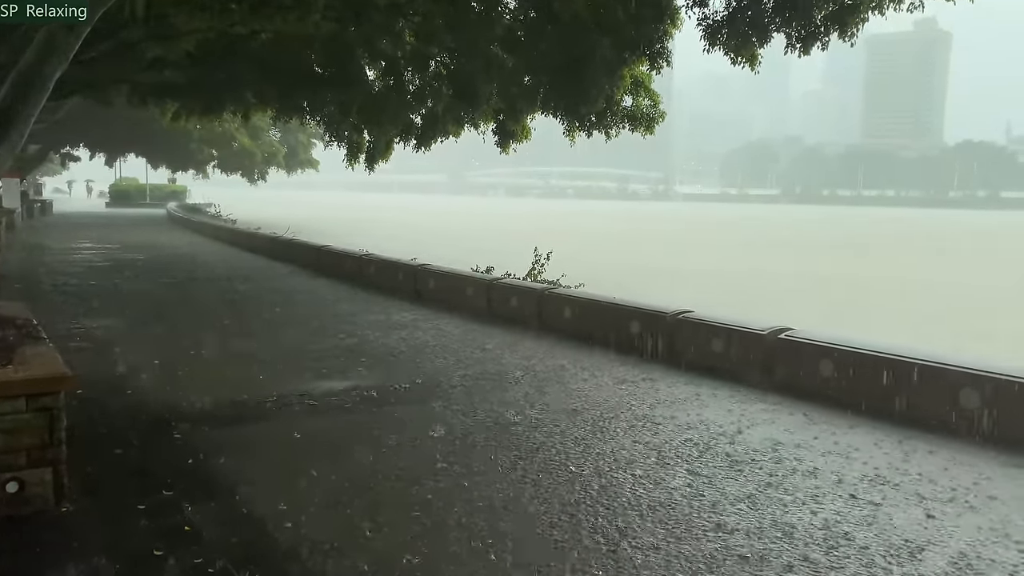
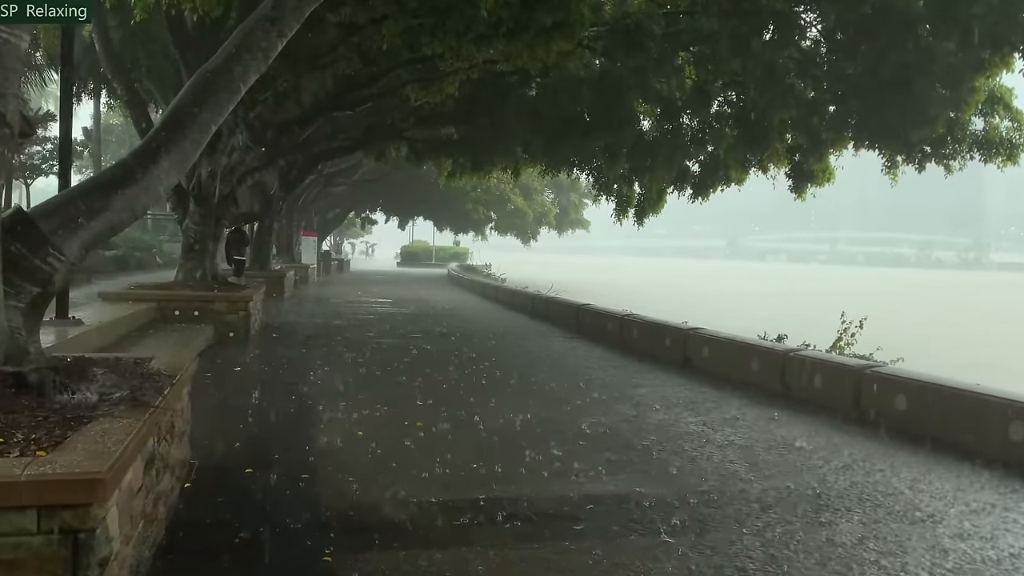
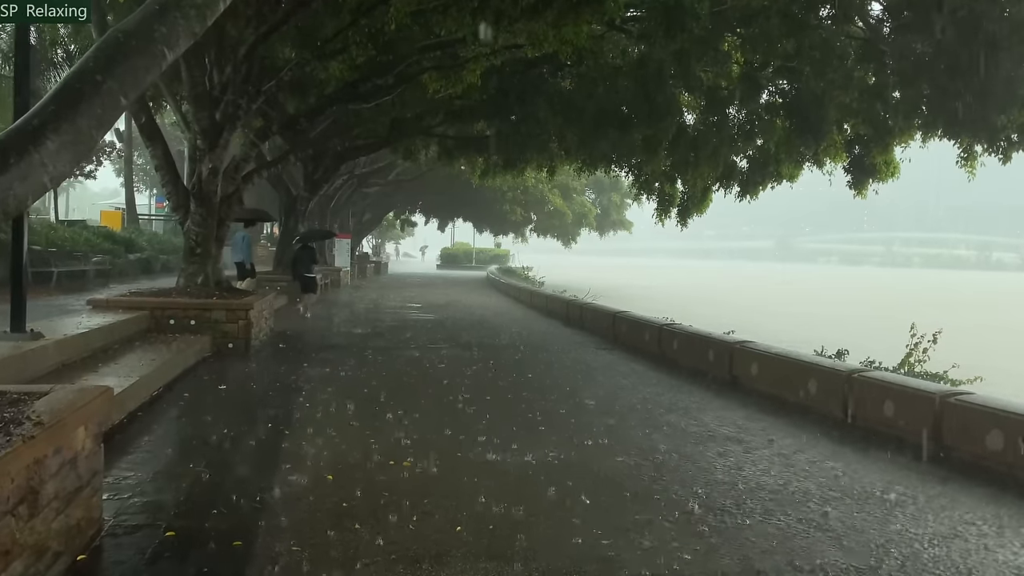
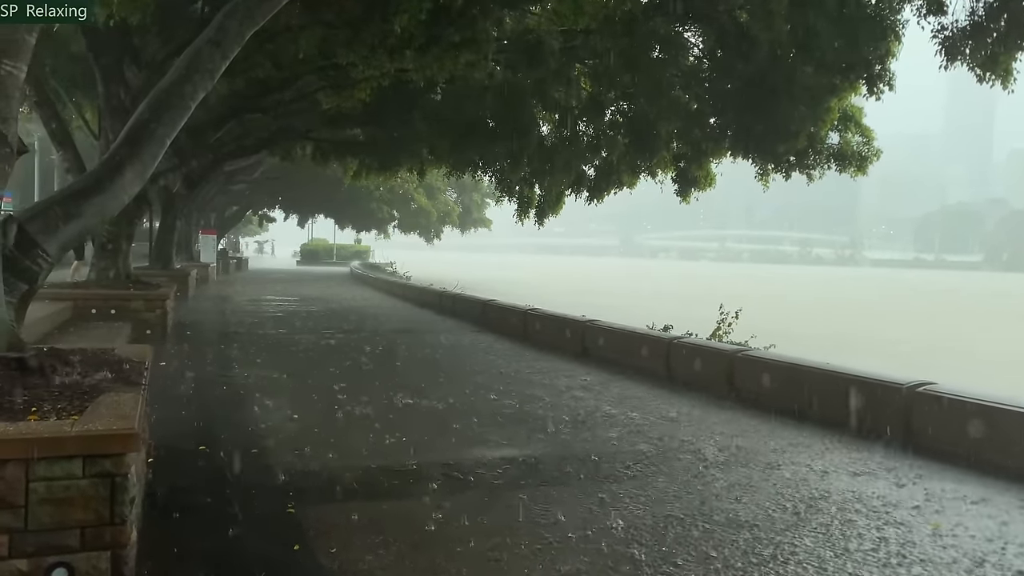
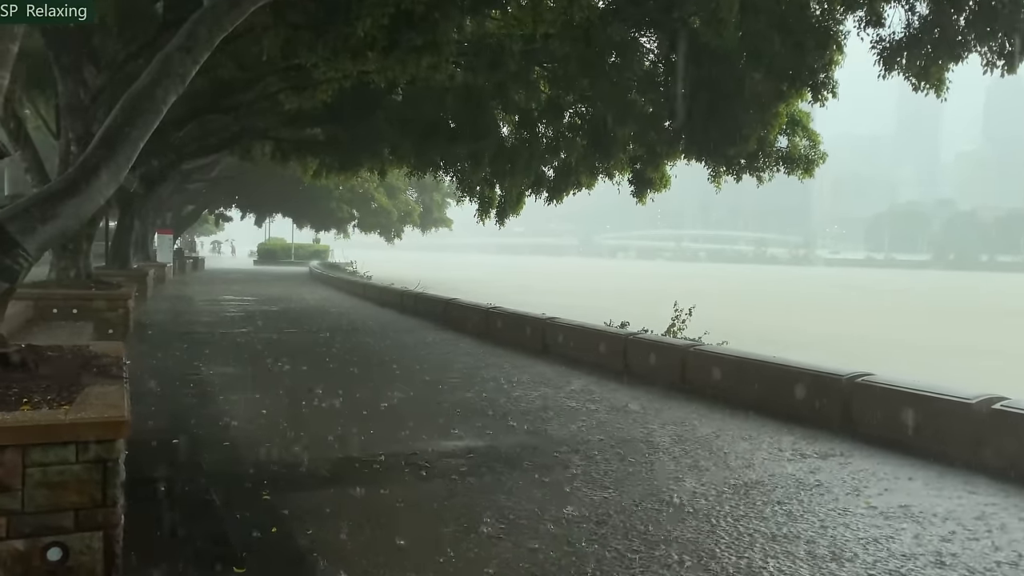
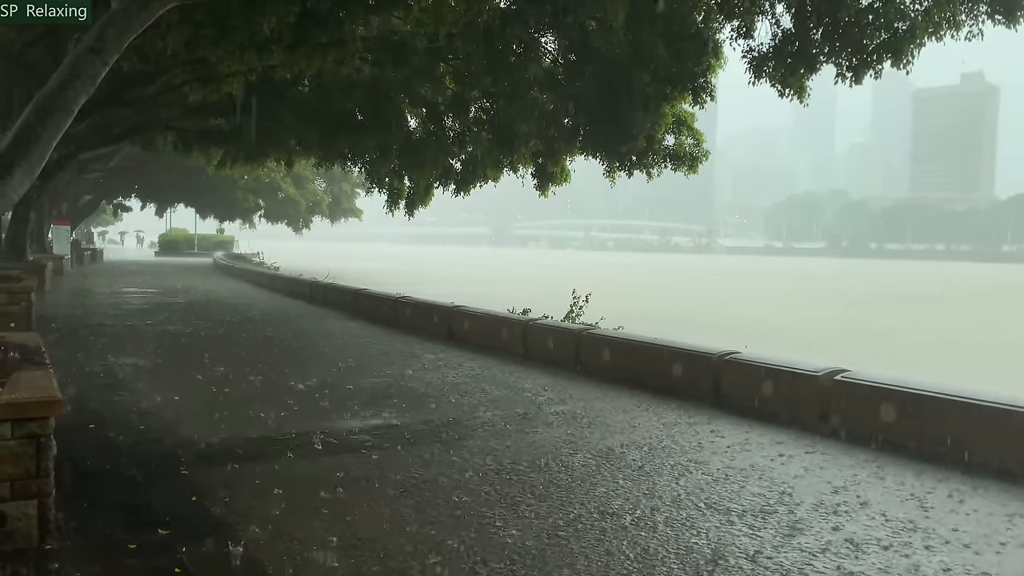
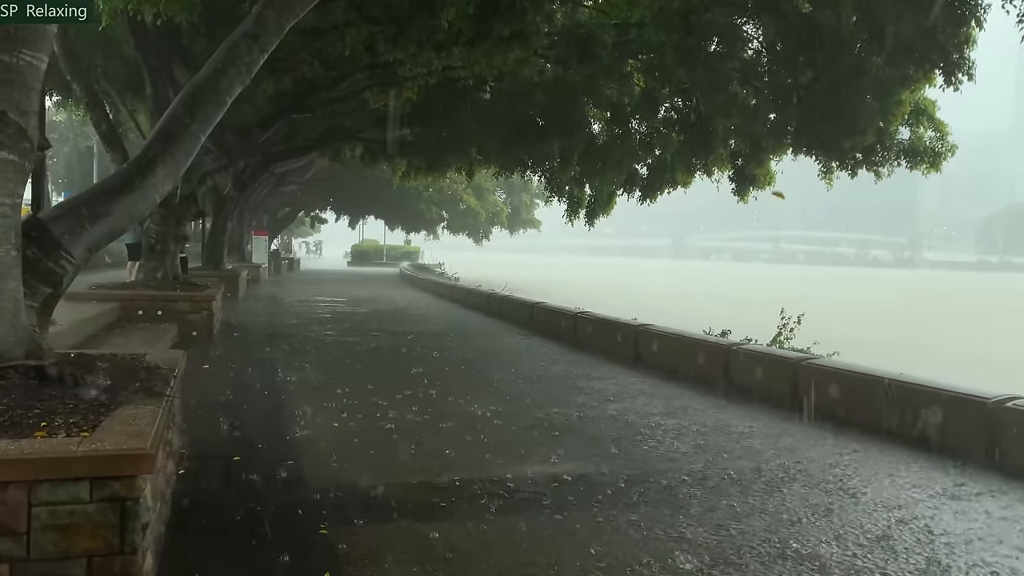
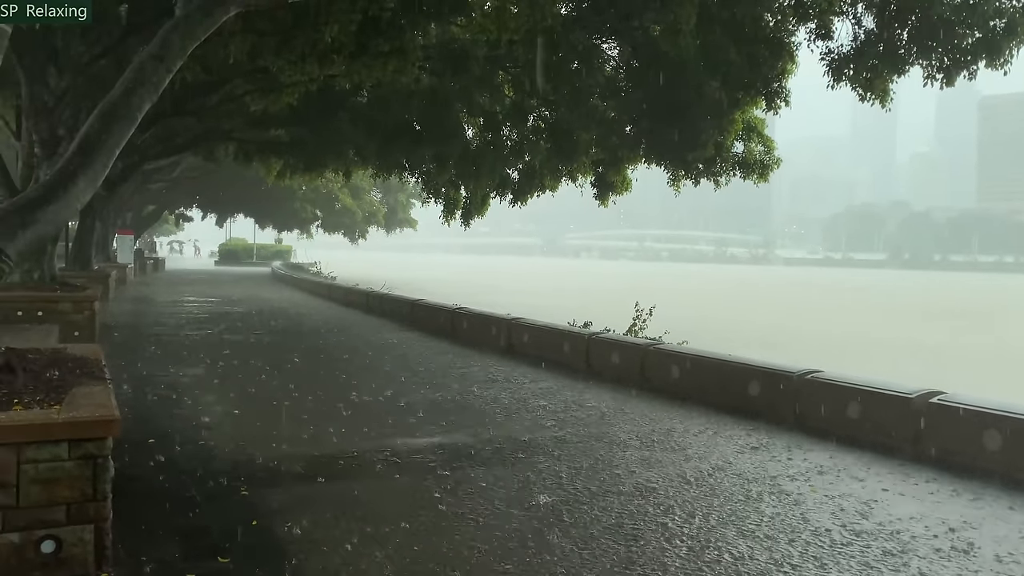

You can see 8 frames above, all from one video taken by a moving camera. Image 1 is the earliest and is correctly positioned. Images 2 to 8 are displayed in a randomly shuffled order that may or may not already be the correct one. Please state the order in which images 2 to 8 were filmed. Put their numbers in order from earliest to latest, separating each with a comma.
6, 8, 5, 4, 7, 2, 3
